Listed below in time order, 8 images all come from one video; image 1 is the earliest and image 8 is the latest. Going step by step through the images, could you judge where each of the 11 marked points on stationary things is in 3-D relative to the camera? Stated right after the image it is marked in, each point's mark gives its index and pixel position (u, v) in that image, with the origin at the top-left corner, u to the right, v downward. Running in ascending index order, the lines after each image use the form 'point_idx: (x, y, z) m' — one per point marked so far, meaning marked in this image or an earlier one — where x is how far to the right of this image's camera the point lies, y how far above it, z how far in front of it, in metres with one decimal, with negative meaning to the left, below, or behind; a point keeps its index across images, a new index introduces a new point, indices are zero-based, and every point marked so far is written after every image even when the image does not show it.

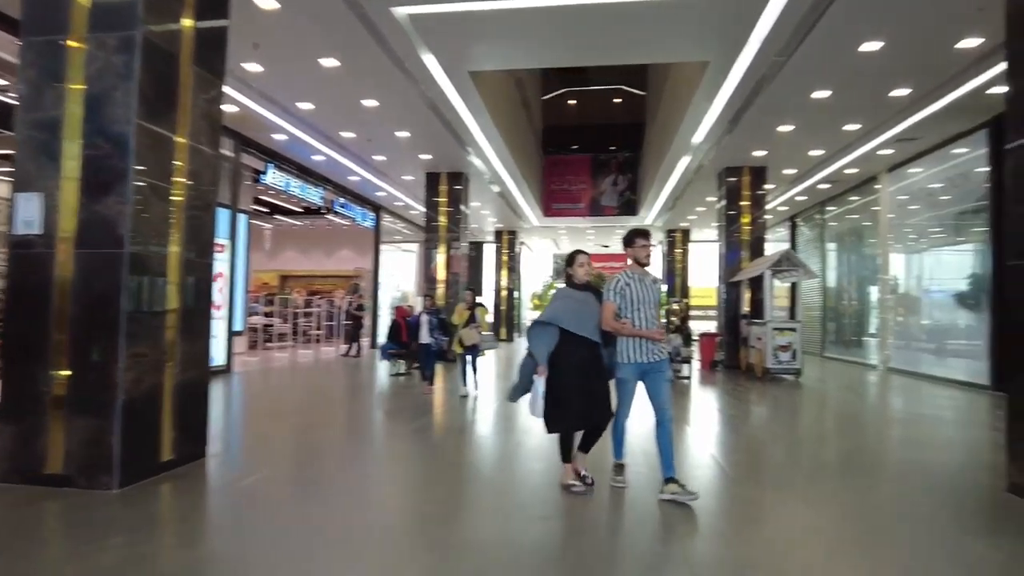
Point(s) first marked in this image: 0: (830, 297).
0: (+8.2, -0.2, +16.9) m
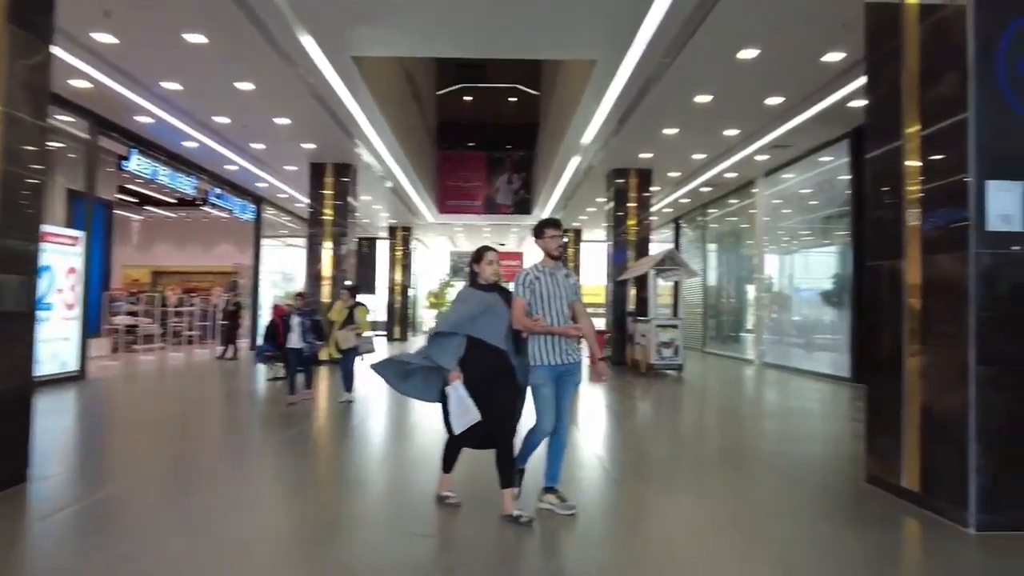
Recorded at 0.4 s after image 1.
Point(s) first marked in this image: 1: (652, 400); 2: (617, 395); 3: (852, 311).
0: (+5.4, -0.2, +18.0) m
1: (+1.9, -1.7, +8.7) m
2: (+1.5, -1.7, +9.2) m
3: (+5.4, -0.4, +10.5) m
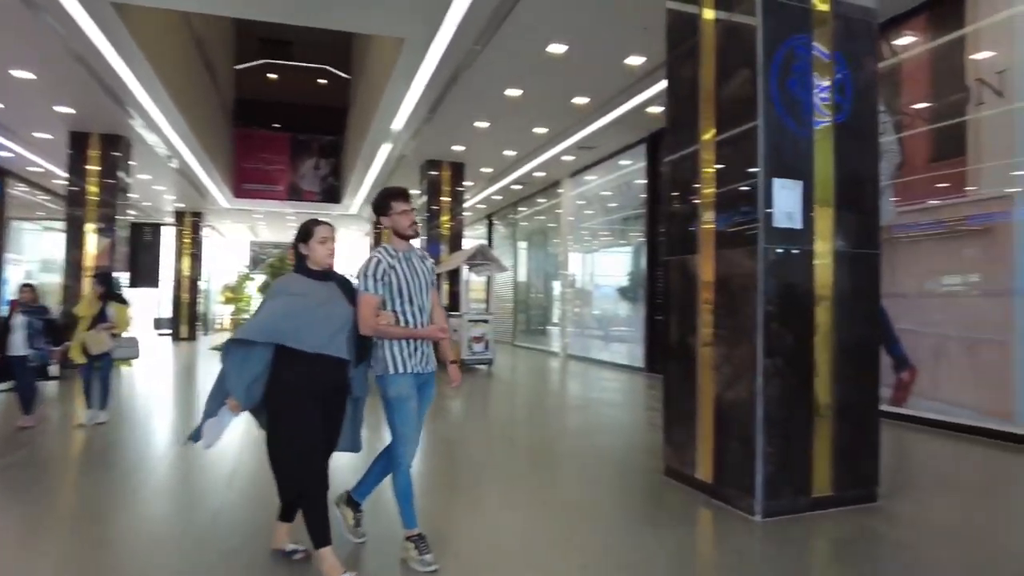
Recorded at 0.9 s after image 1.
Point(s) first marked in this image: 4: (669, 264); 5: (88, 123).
0: (+0.2, -0.1, +18.4) m
1: (-0.6, -1.6, +8.5) m
2: (-1.2, -1.6, +8.9) m
3: (+2.3, -0.3, +11.2) m
4: (+0.9, +0.1, +3.8) m
5: (-7.1, +2.8, +10.8) m
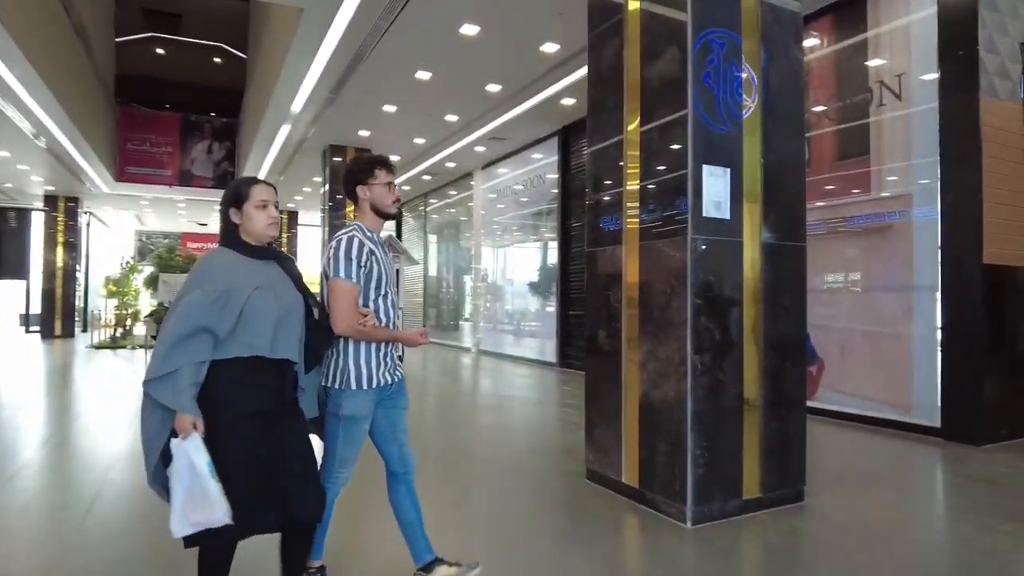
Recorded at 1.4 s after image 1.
0: (-2.2, +0.1, +18.0) m
1: (-1.8, -1.5, +8.1) m
2: (-2.3, -1.5, +8.3) m
3: (+0.8, -0.2, +11.1) m
4: (+0.4, +0.2, +3.6) m
5: (-8.4, +3.0, +9.4) m
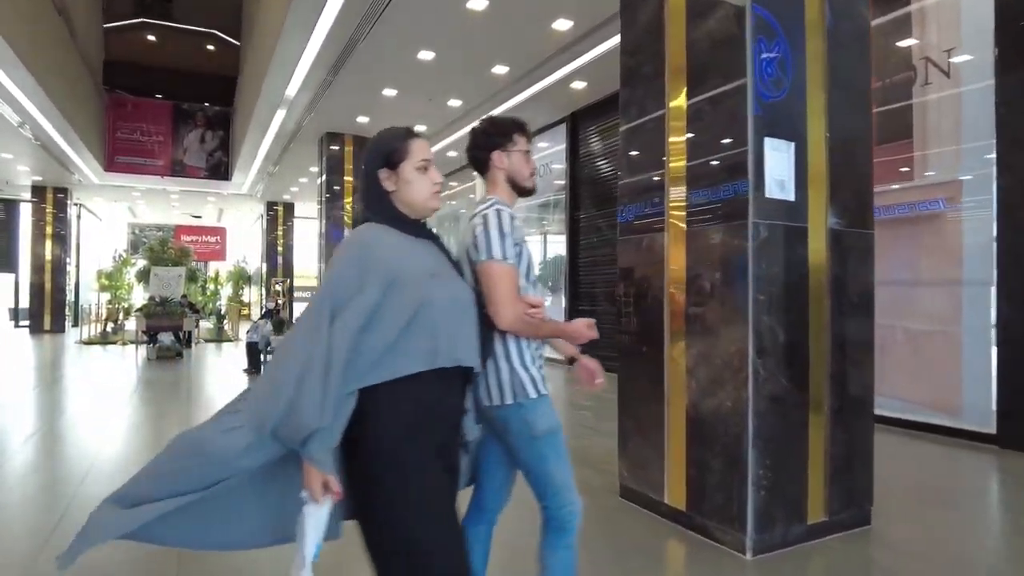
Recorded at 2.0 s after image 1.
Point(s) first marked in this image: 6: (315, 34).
0: (-2.2, +0.2, +17.5) m
1: (-1.7, -1.5, +7.7) m
2: (-2.2, -1.4, +7.9) m
3: (+0.9, -0.1, +10.7) m
4: (+0.5, +0.2, +3.2) m
5: (-8.3, +3.1, +8.9) m
6: (-2.1, +2.7, +7.0) m
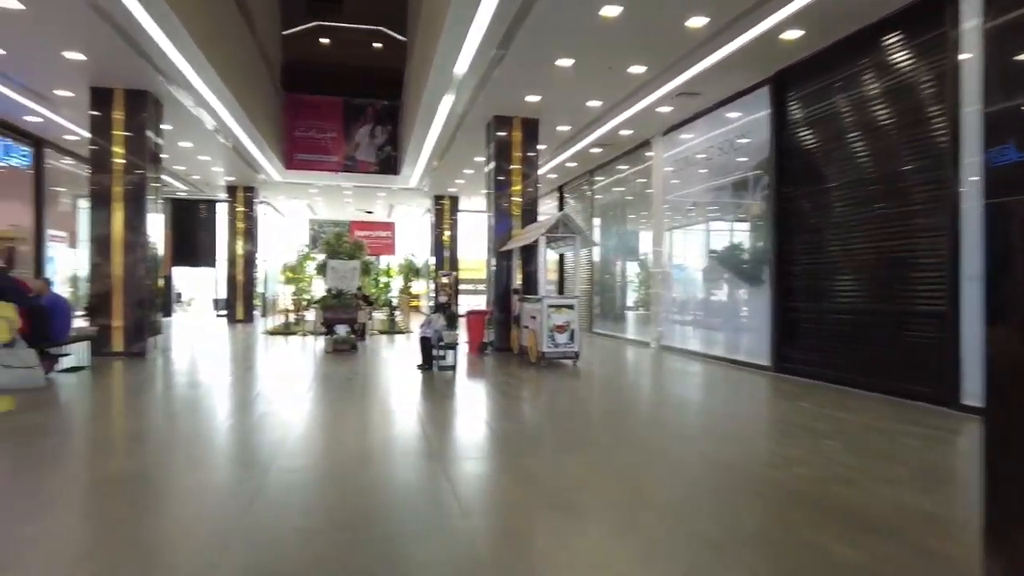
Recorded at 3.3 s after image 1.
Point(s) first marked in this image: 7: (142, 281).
0: (+2.1, +0.4, +16.6) m
1: (+0.3, -1.4, +6.9) m
2: (-0.1, -1.3, +7.3) m
3: (+3.5, 0.0, +9.3) m
4: (+1.5, +0.2, +2.1) m
5: (-5.9, +3.2, +9.6) m
6: (-0.2, +2.8, +6.3) m
7: (-6.0, +0.1, +10.6) m
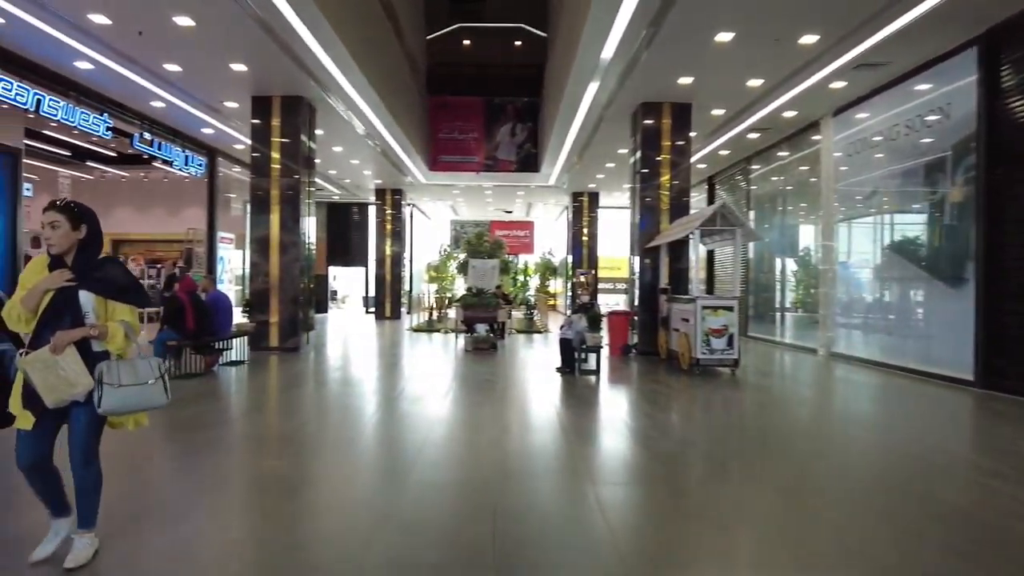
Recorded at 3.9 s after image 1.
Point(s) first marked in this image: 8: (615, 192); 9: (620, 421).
0: (+5.5, +0.5, +15.4) m
1: (+1.8, -1.4, +6.2) m
2: (+1.4, -1.3, +6.7) m
3: (+5.3, 0.0, +7.9) m
4: (+1.9, +0.2, +1.2) m
5: (-3.7, +3.2, +10.1) m
6: (+1.1, +2.8, +5.8) m
7: (-3.7, +0.1, +11.1) m
8: (+3.0, +2.8, +19.1) m
9: (+1.1, -1.4, +6.7) m
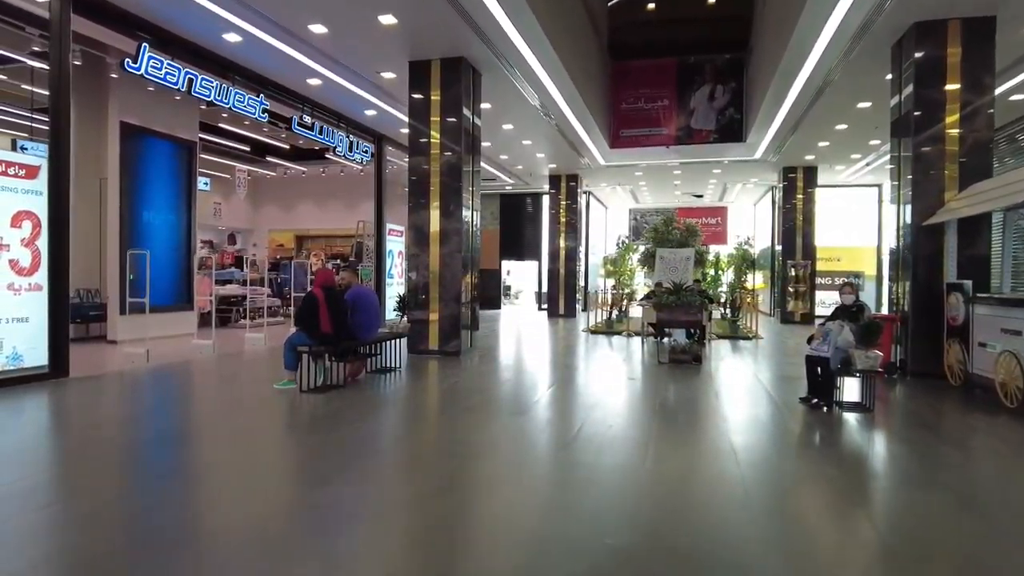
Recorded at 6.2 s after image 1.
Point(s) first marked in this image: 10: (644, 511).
0: (+9.2, +0.5, +11.4) m
1: (+3.2, -1.4, +3.5) m
2: (+2.9, -1.3, +4.1) m
3: (+7.0, 0.0, +4.2) m
4: (+2.0, +0.2, -1.3) m
5: (-1.1, +3.3, +8.7) m
6: (+2.4, +2.8, +3.2) m
7: (-0.8, +0.2, +9.7) m
8: (+7.7, +2.9, +15.6) m
9: (+2.7, -1.3, +4.2) m
10: (+0.8, -1.4, +3.7) m
